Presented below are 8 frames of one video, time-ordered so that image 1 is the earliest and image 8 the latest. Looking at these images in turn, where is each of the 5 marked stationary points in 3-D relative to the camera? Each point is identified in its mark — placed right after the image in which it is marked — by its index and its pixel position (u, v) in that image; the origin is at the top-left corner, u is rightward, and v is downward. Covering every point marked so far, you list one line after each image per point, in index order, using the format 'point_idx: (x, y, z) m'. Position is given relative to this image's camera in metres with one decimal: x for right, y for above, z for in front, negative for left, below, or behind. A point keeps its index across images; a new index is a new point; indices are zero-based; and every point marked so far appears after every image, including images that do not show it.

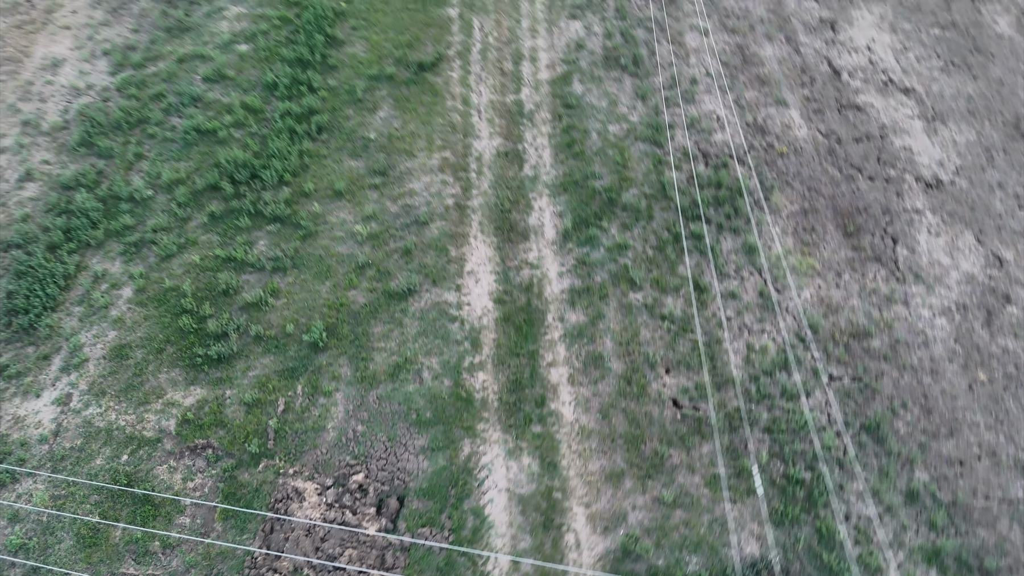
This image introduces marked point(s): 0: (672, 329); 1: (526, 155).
0: (+3.5, -0.9, +15.8) m
1: (+0.2, +3.3, +21.2) m
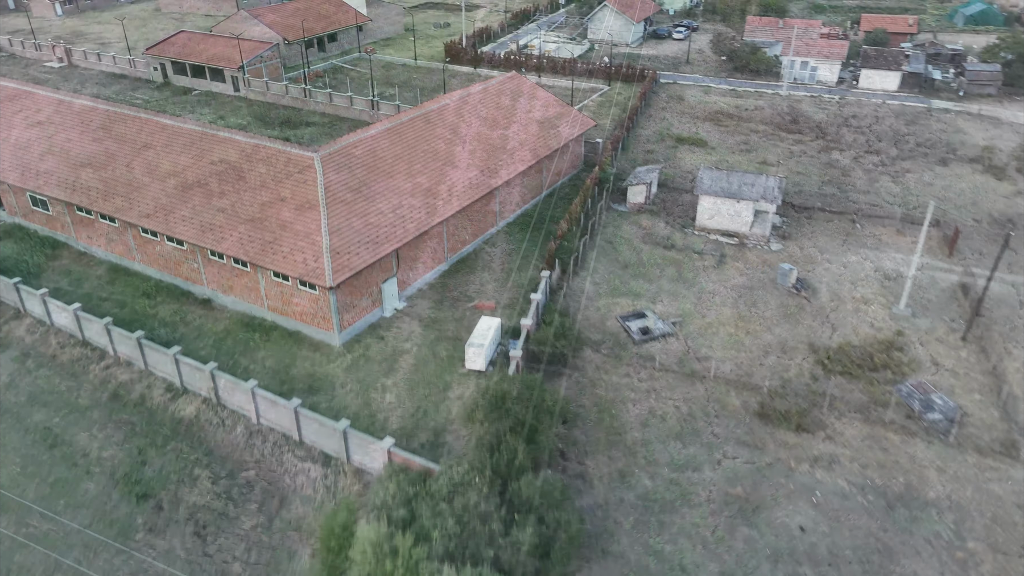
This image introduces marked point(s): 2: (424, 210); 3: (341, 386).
0: (+1.6, -2.1, +16.1) m
1: (-0.5, +2.4, +21.9) m
2: (-2.3, +2.1, +19.5) m
3: (-3.7, -2.1, +16.0) m
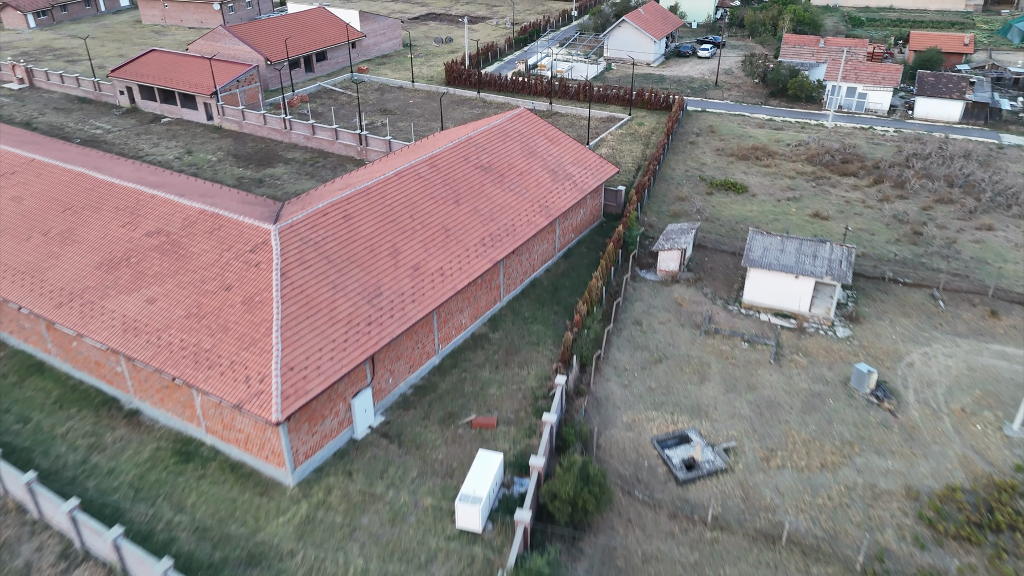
0: (+1.7, -4.4, +12.1) m
1: (-0.4, +0.1, +17.9) m
2: (-2.1, -0.2, +15.5) m
3: (-3.6, -4.4, +12.0) m
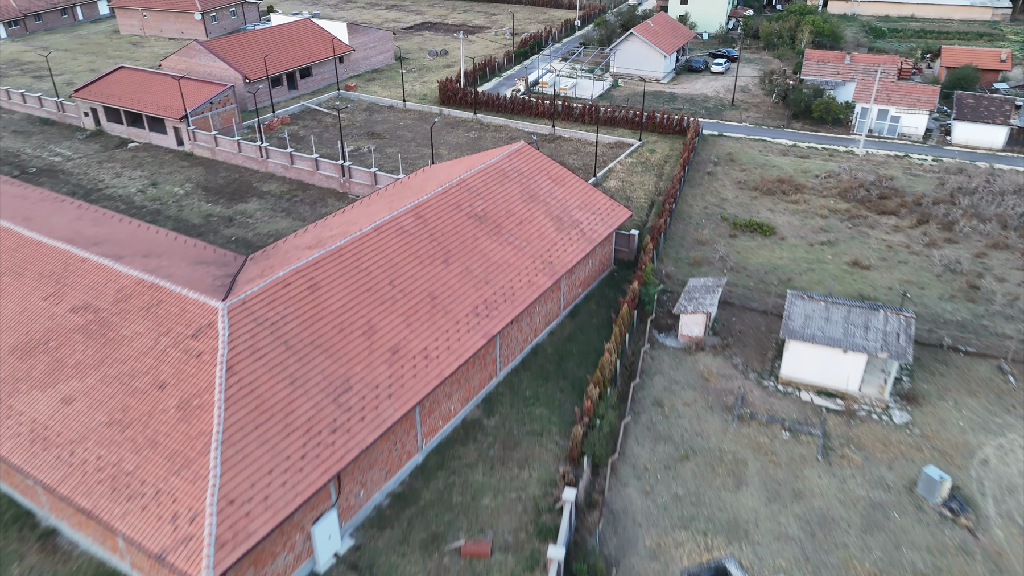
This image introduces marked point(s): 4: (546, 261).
0: (+1.6, -6.0, +9.4) m
1: (-0.4, -1.5, +15.2) m
2: (-2.2, -1.7, +12.8) m
3: (-3.7, -6.0, +9.3) m
4: (+0.8, +0.7, +16.9) m
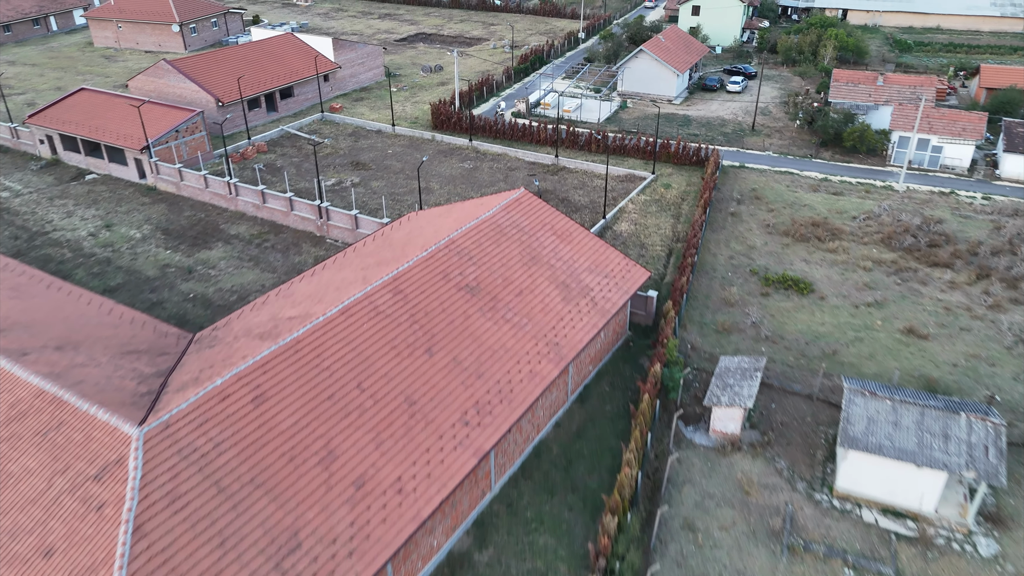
0: (+1.6, -7.6, +6.6) m
1: (-0.4, -3.2, +12.4) m
2: (-2.2, -3.4, +9.9) m
3: (-3.7, -7.6, +6.4) m
4: (+0.7, -1.0, +14.1) m
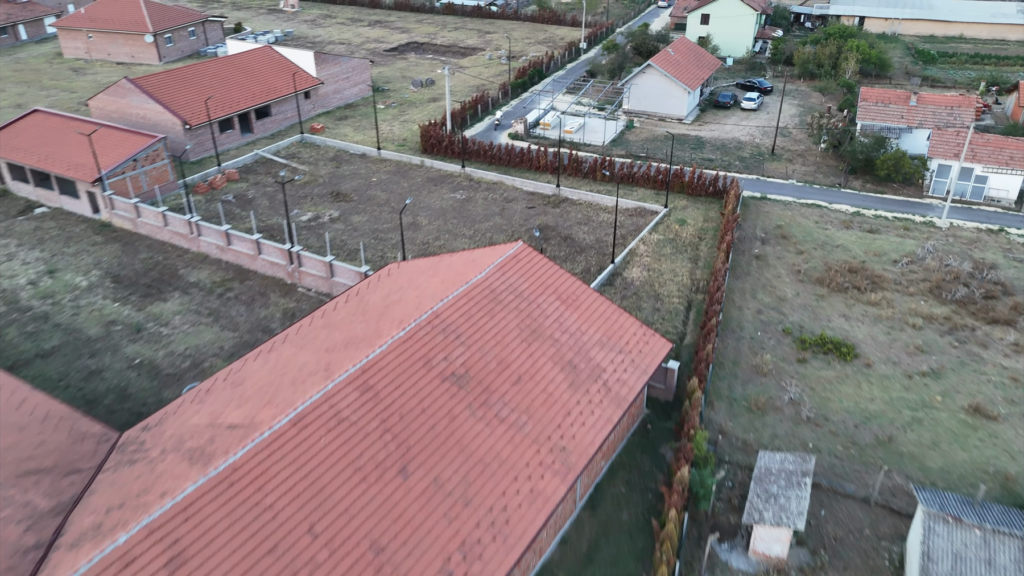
0: (+1.6, -9.1, +4.0) m
1: (-0.5, -4.6, +9.8) m
2: (-2.3, -4.9, +7.4) m
3: (-3.8, -9.1, +3.9) m
4: (+0.7, -2.4, +11.5) m
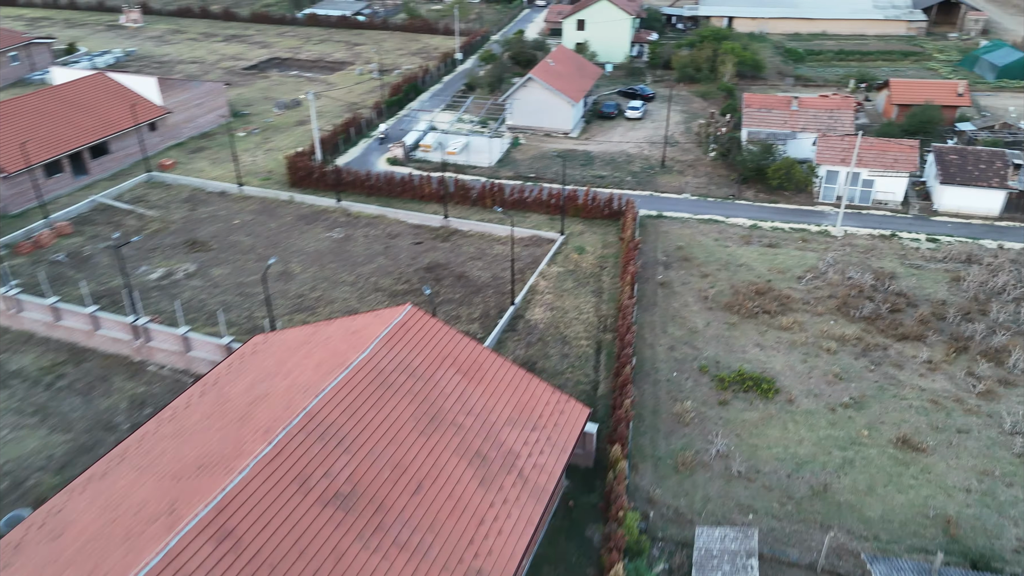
0: (+1.9, -10.1, +2.3) m
1: (-1.3, -5.9, +7.7) m
2: (-2.7, -6.3, +5.1) m
3: (-3.3, -10.6, +1.4) m
4: (-0.6, -3.6, +9.6) m
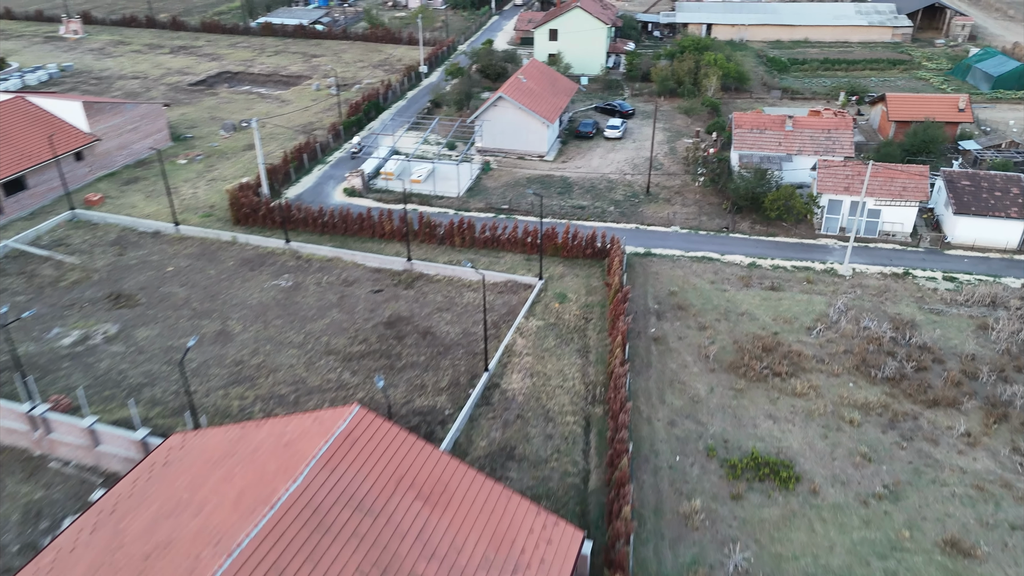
0: (+2.1, -11.4, -0.1) m
1: (-1.4, -7.3, +5.2) m
2: (-2.7, -7.7, +2.5) m
3: (-3.1, -12.0, -1.2) m
4: (-0.8, -5.0, +7.1) m
